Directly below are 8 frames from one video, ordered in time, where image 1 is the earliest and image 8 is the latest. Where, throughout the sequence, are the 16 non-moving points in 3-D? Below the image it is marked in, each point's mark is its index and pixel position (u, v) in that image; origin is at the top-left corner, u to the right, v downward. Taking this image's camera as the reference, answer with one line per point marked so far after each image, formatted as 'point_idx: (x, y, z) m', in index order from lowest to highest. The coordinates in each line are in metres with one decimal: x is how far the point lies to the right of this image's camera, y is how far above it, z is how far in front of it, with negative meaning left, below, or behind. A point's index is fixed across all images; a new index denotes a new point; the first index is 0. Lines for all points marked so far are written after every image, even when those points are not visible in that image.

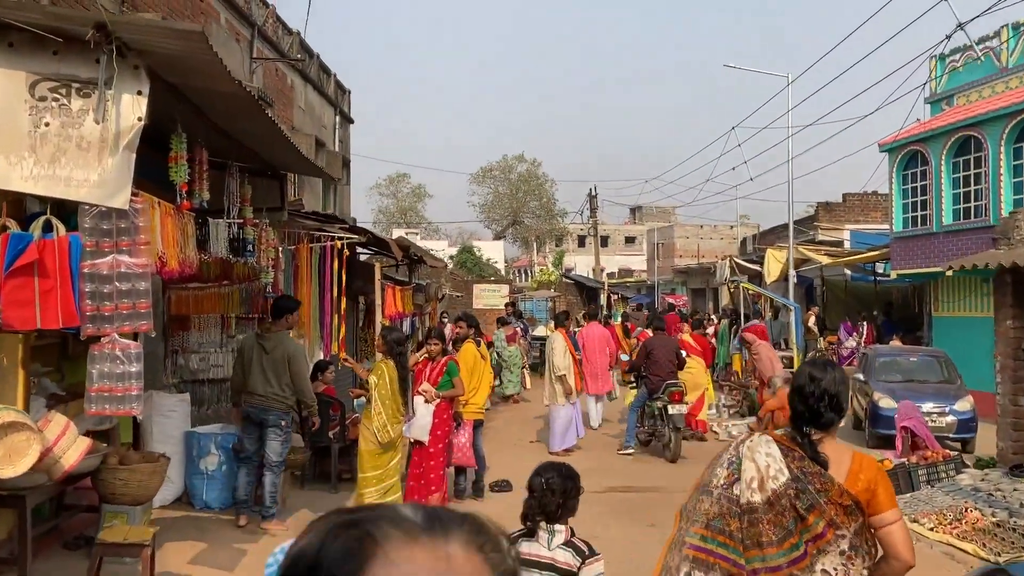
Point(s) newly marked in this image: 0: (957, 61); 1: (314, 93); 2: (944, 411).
0: (+8.6, +4.4, +17.6) m
1: (-4.1, +4.1, +19.1) m
2: (+5.9, -1.7, +12.4) m
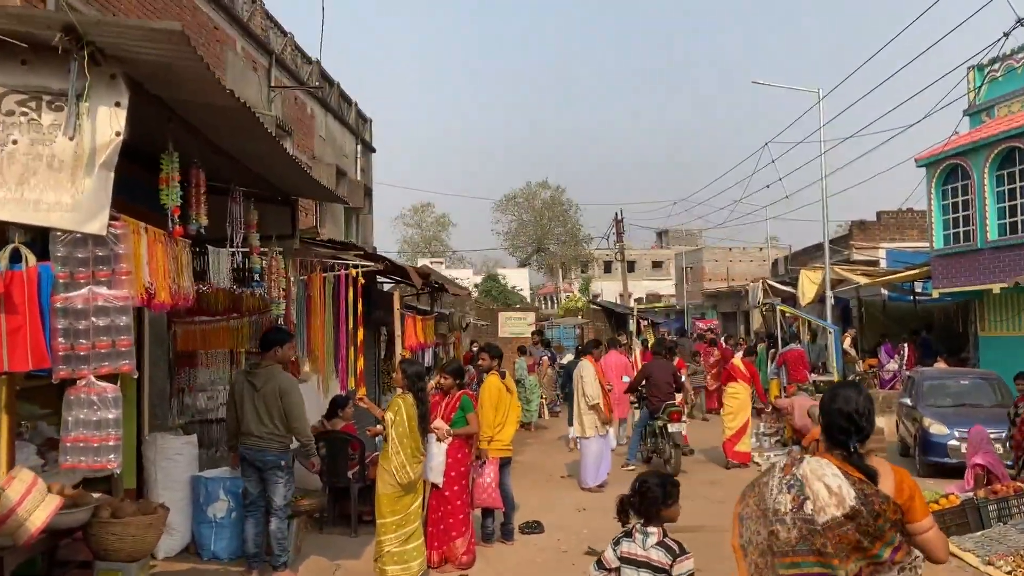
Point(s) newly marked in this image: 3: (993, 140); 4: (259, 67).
0: (+9.0, +4.1, +17.0) m
1: (-3.7, +3.4, +18.9) m
2: (+6.3, -1.9, +11.6) m
3: (+8.3, +2.6, +15.7) m
4: (-4.0, +3.5, +14.3) m
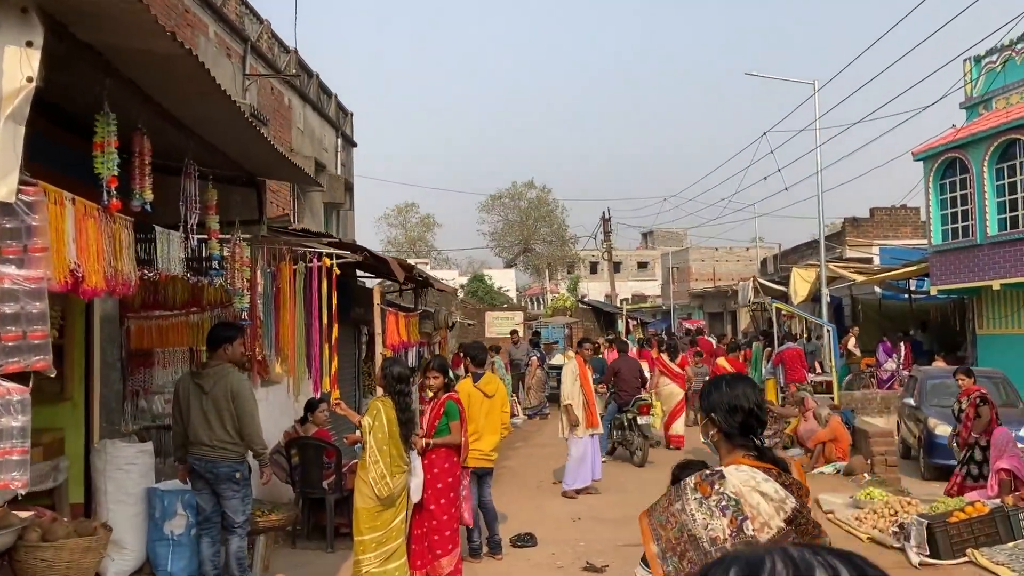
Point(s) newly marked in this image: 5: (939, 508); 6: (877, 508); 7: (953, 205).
0: (+8.7, +4.1, +16.5) m
1: (-3.9, +3.5, +18.3) m
2: (+6.1, -1.8, +11.2) m
3: (+8.1, +2.6, +15.2) m
4: (-4.2, +3.5, +13.6) m
5: (+3.1, -1.6, +6.5) m
6: (+2.9, -1.8, +7.3) m
7: (+8.1, +1.5, +16.6) m
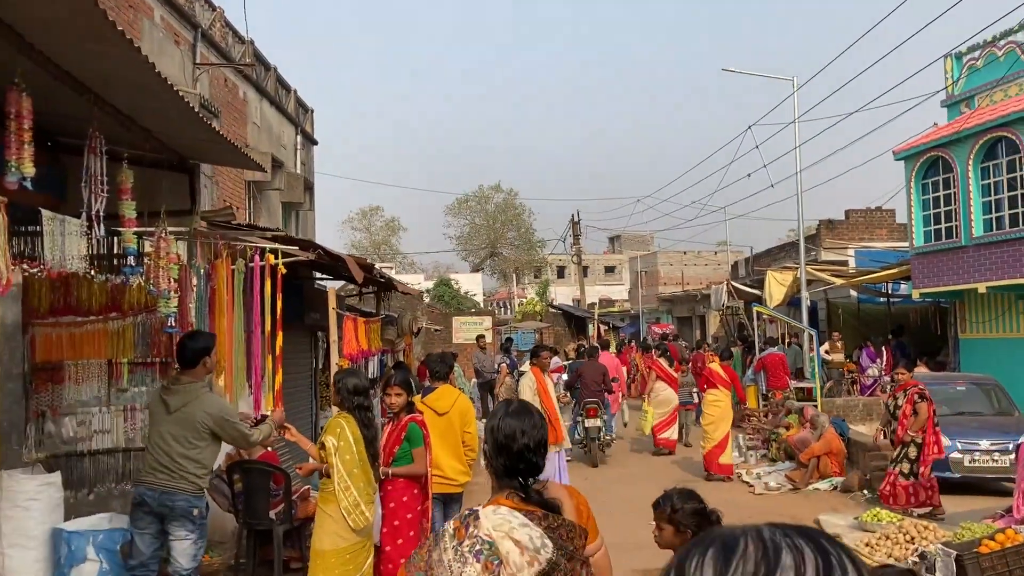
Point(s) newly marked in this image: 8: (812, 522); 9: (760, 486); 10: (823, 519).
0: (+8.2, +4.1, +16.1) m
1: (-4.5, +3.4, +17.3) m
2: (+5.8, -1.9, +10.6) m
3: (+7.6, +2.6, +14.7) m
4: (-4.6, +3.4, +12.7) m
5: (+2.9, -1.6, +5.9) m
6: (+2.7, -1.8, +6.6) m
7: (+7.5, +1.5, +16.1) m
8: (+2.6, -2.0, +7.7) m
9: (+2.6, -2.0, +9.3) m
10: (+2.6, -1.9, +7.6) m
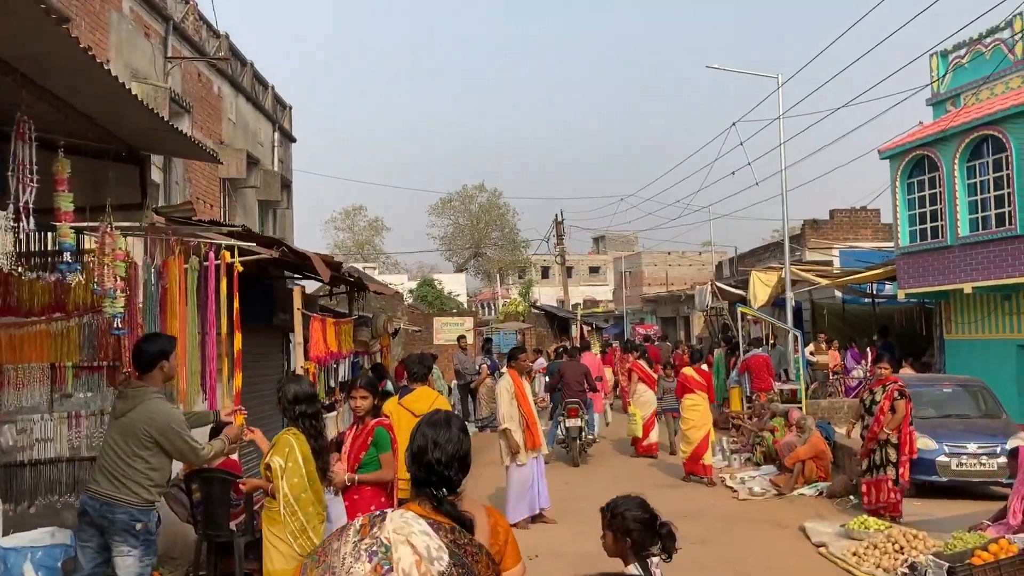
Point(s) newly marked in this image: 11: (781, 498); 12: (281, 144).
0: (+7.9, +4.1, +15.9) m
1: (-4.9, +3.4, +17.0) m
2: (+5.5, -1.9, +10.4) m
3: (+7.2, +2.6, +14.6) m
4: (-4.9, +3.4, +12.3) m
5: (+2.7, -1.6, +5.6) m
6: (+2.6, -1.8, +6.4) m
7: (+7.2, +1.5, +15.9) m
8: (+2.4, -2.0, +7.5) m
9: (+2.3, -2.0, +9.1) m
10: (+2.4, -1.9, +7.3) m
11: (+2.6, -2.0, +8.7) m
12: (-4.9, +3.1, +19.4) m
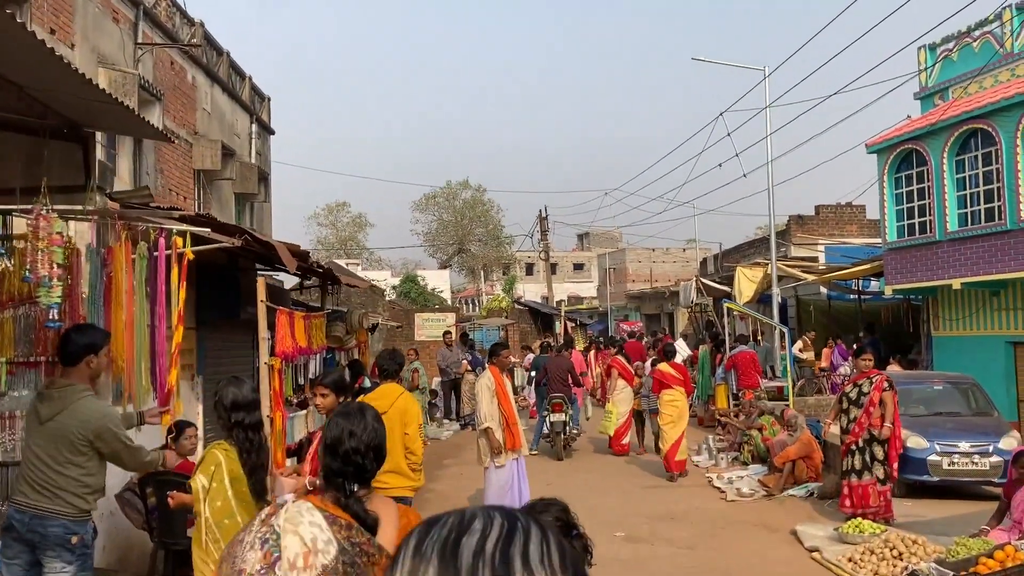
0: (+7.6, +4.1, +15.7) m
1: (-5.2, +3.5, +16.5) m
2: (+5.3, -1.8, +10.2) m
3: (+7.0, +2.6, +14.4) m
4: (-5.1, +3.5, +11.9) m
5: (+2.6, -1.5, +5.3) m
6: (+2.4, -1.7, +6.1) m
7: (+6.9, +1.5, +15.7) m
8: (+2.2, -1.9, +7.2) m
9: (+2.1, -2.0, +8.8) m
10: (+2.2, -1.9, +7.0) m
11: (+2.4, -2.0, +8.4) m
12: (-5.3, +3.2, +18.9) m
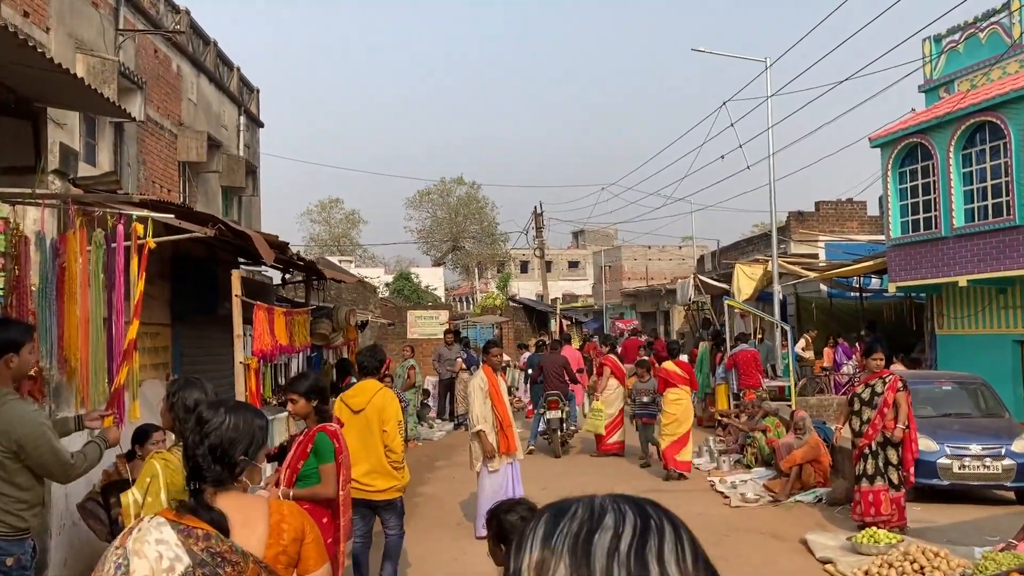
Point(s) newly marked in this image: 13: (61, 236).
0: (+7.5, +4.2, +15.3) m
1: (-5.3, +3.5, +16.1) m
2: (+5.2, -1.8, +9.8) m
3: (+6.9, +2.7, +14.0) m
4: (-5.2, +3.6, +11.5) m
5: (+2.6, -1.5, +4.9) m
6: (+2.4, -1.7, +5.7) m
7: (+6.8, +1.6, +15.4) m
8: (+2.1, -1.9, +6.8) m
9: (+2.1, -1.9, +8.4) m
10: (+2.2, -1.8, +6.6) m
11: (+2.3, -1.9, +8.0) m
12: (-5.4, +3.2, +18.5) m
13: (-2.0, +0.2, +4.0) m
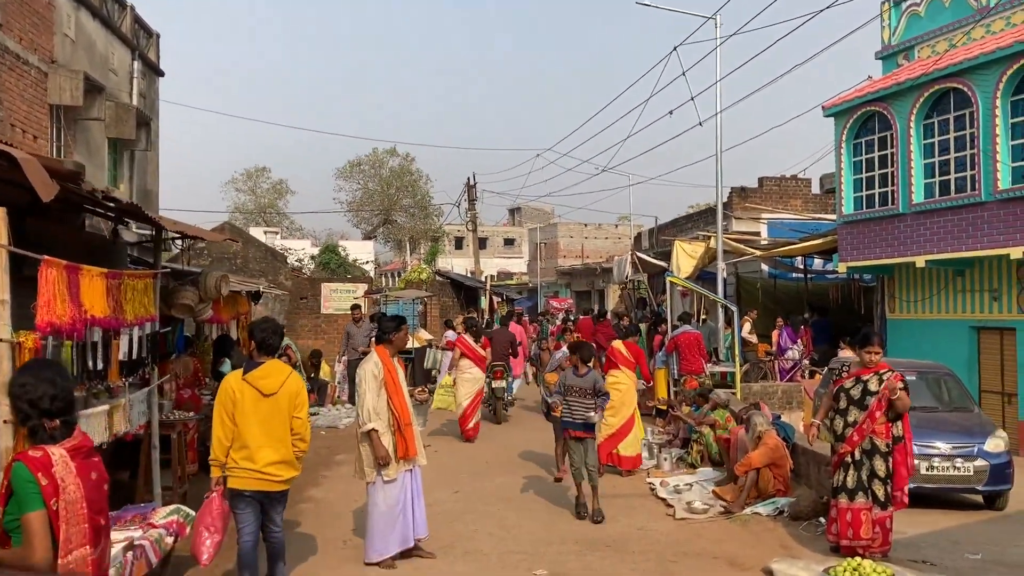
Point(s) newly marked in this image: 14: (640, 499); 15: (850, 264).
0: (+6.4, +4.5, +14.3) m
1: (-6.5, +4.1, +14.1) m
2: (+4.4, -1.6, +8.7) m
3: (+5.8, +2.9, +12.9) m
4: (-6.0, +4.0, +9.5) m
5: (+2.1, -1.4, +3.7) m
6: (+1.8, -1.5, +4.4) m
7: (+5.6, +1.9, +14.3) m
8: (+1.5, -1.7, +5.5) m
9: (+1.3, -1.7, +7.1) m
10: (+1.6, -1.7, +5.4) m
11: (+1.6, -1.7, +6.8) m
12: (-6.7, +3.9, +16.5) m
13: (-2.3, +0.4, +2.3) m
14: (+1.1, -1.8, +7.7) m
15: (+5.4, +0.4, +14.5) m
